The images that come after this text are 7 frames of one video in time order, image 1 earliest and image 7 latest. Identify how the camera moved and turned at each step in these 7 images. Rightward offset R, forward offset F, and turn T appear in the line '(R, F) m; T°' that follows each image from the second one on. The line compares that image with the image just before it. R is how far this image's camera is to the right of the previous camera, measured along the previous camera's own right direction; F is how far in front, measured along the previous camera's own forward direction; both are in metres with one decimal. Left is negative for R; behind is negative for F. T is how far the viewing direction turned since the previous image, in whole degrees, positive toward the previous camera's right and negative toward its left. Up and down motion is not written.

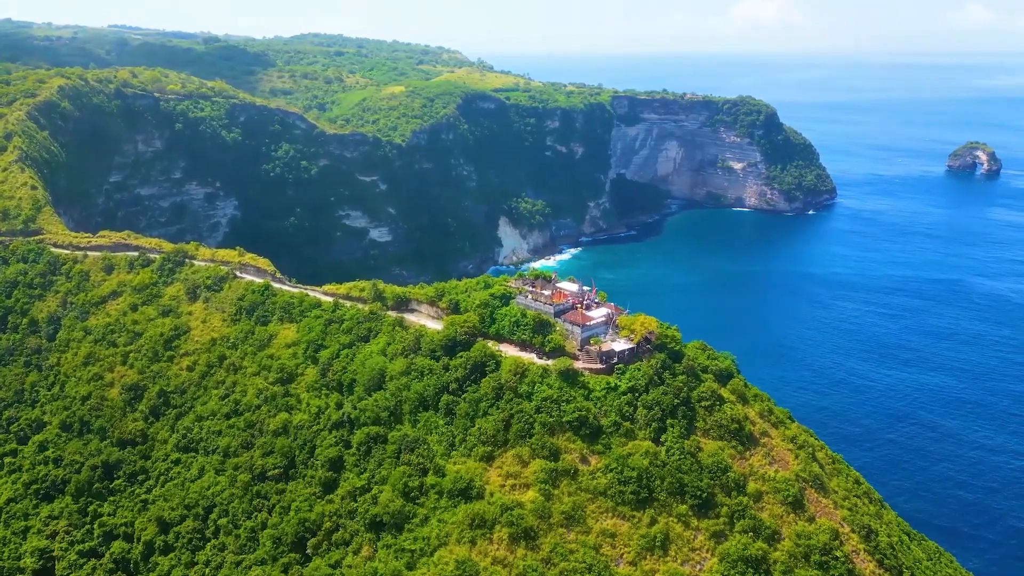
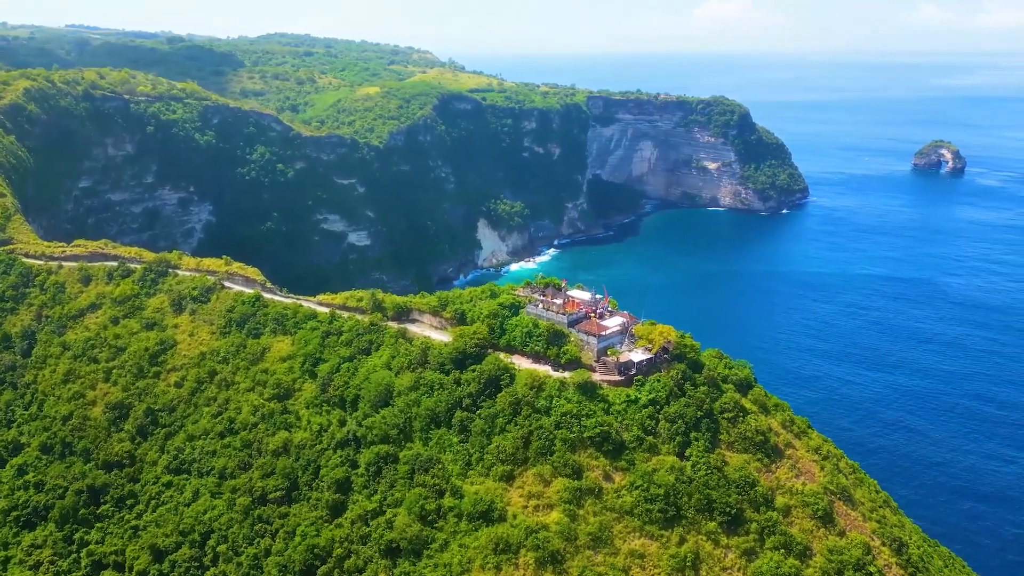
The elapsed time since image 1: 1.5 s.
(-1.3, +1.0) m; +2°
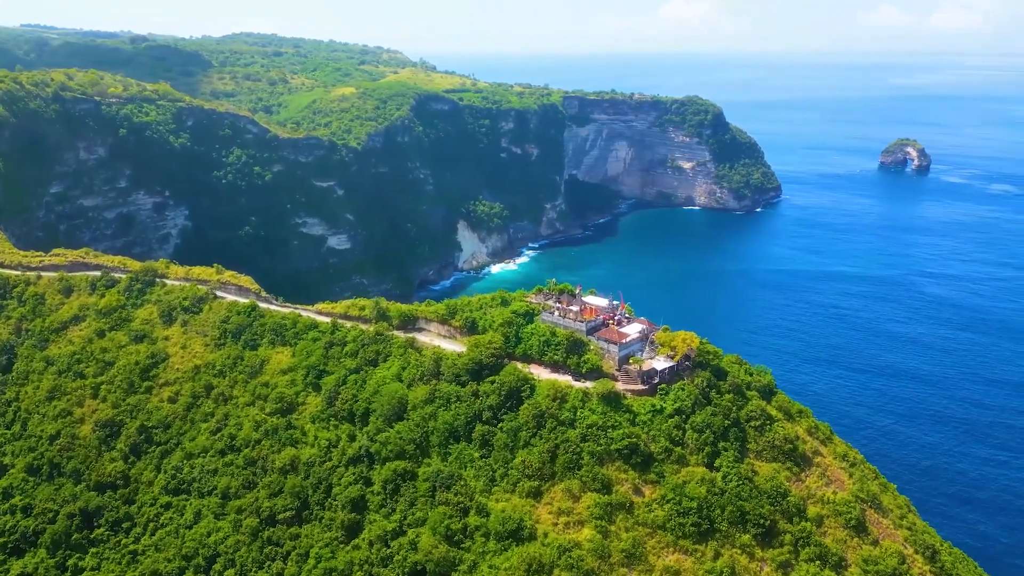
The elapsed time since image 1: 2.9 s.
(-1.5, +0.8) m; +2°
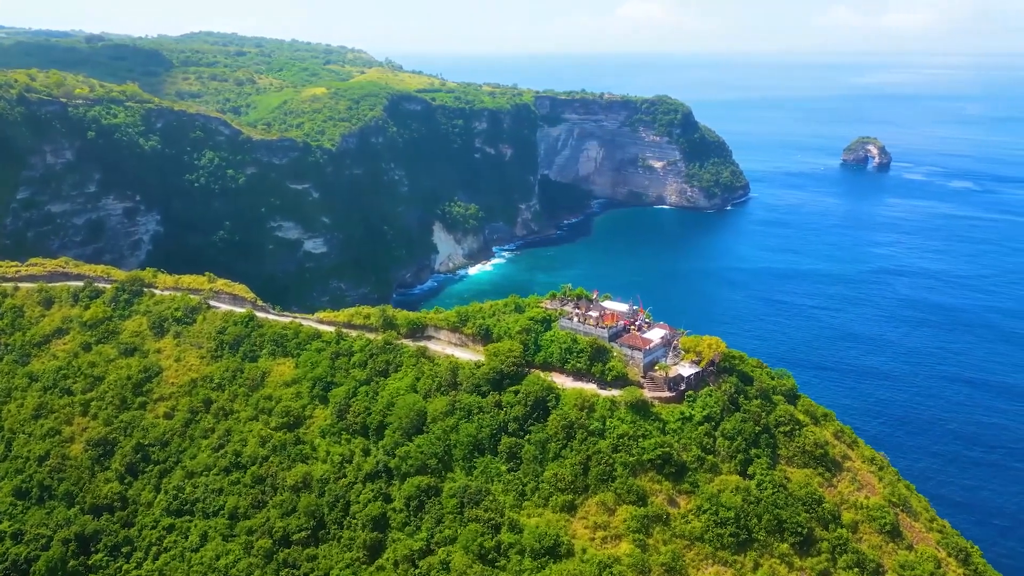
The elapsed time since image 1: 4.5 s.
(-1.7, +0.7) m; +2°
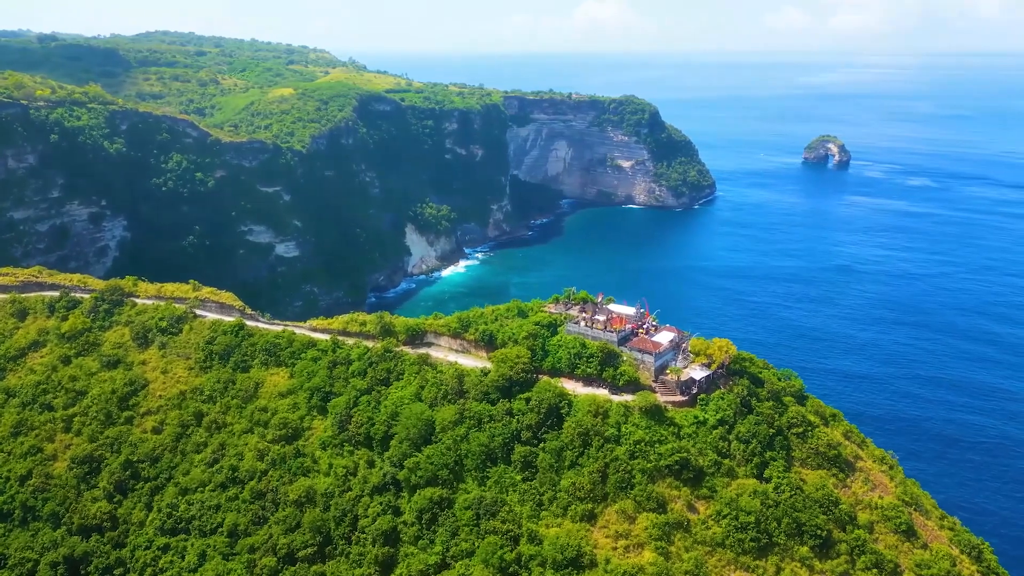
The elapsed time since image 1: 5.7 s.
(-1.3, +0.4) m; +3°
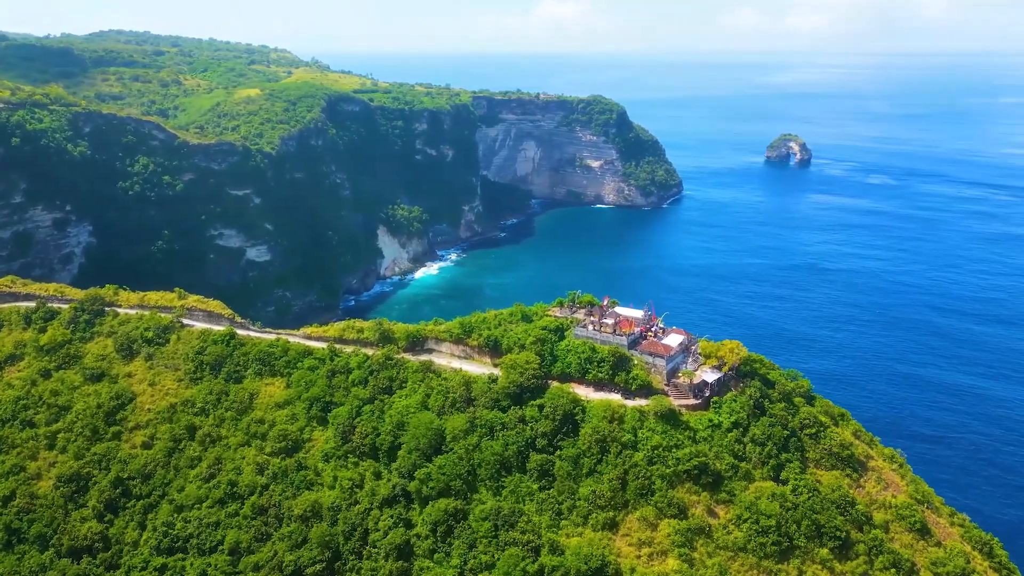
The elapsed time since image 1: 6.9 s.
(-1.3, +0.4) m; +3°
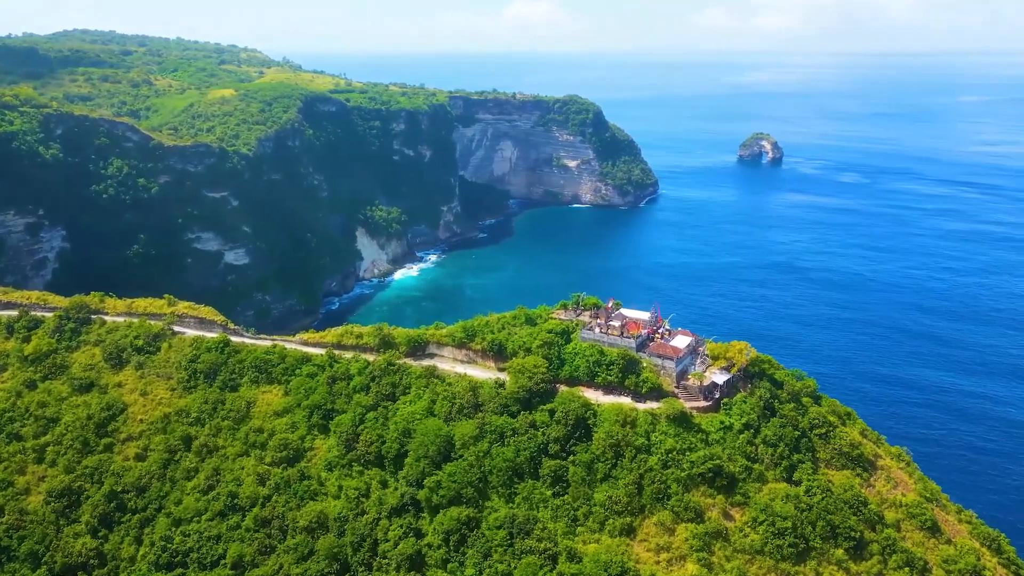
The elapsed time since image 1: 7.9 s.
(-1.0, +0.3) m; +2°
